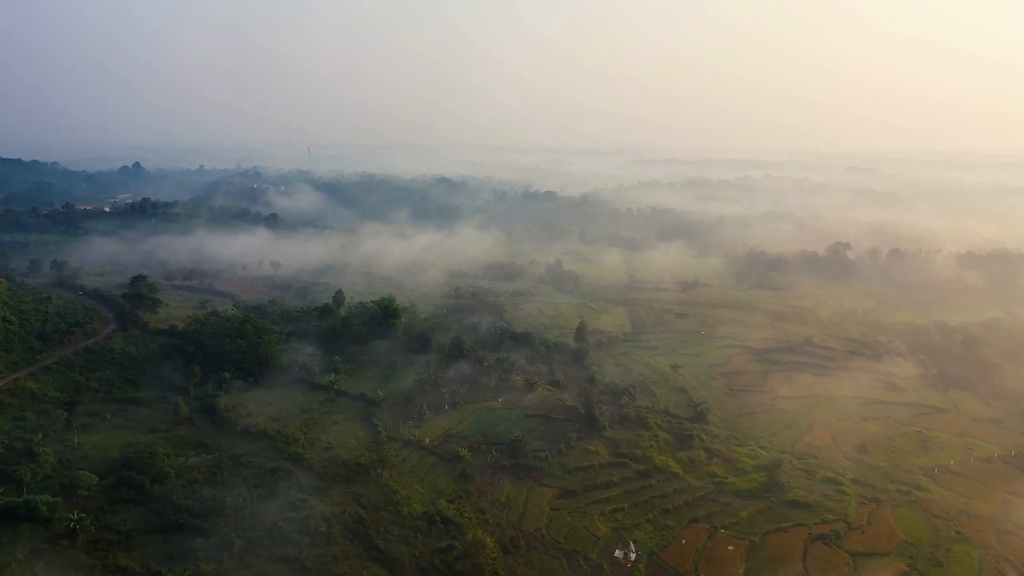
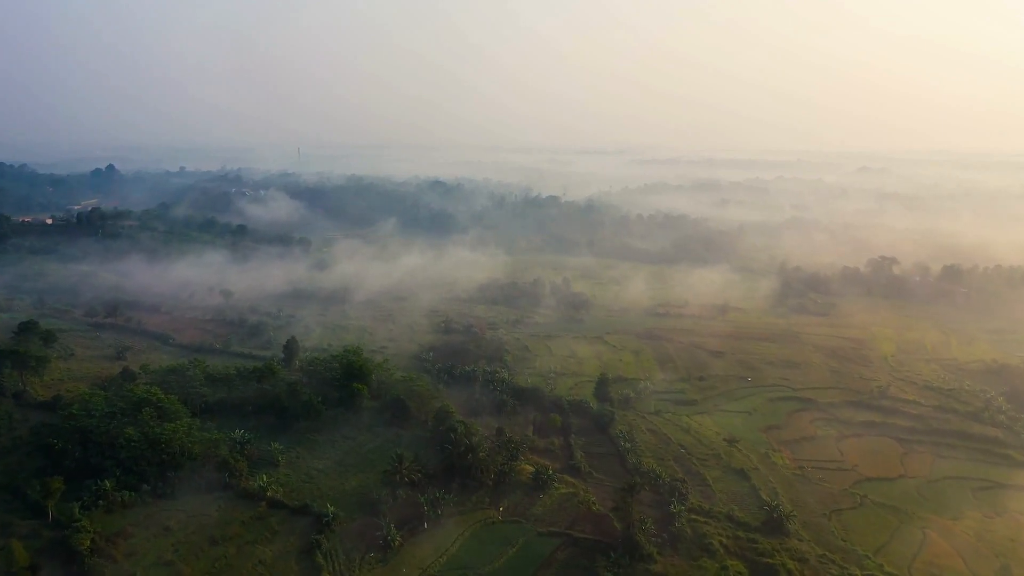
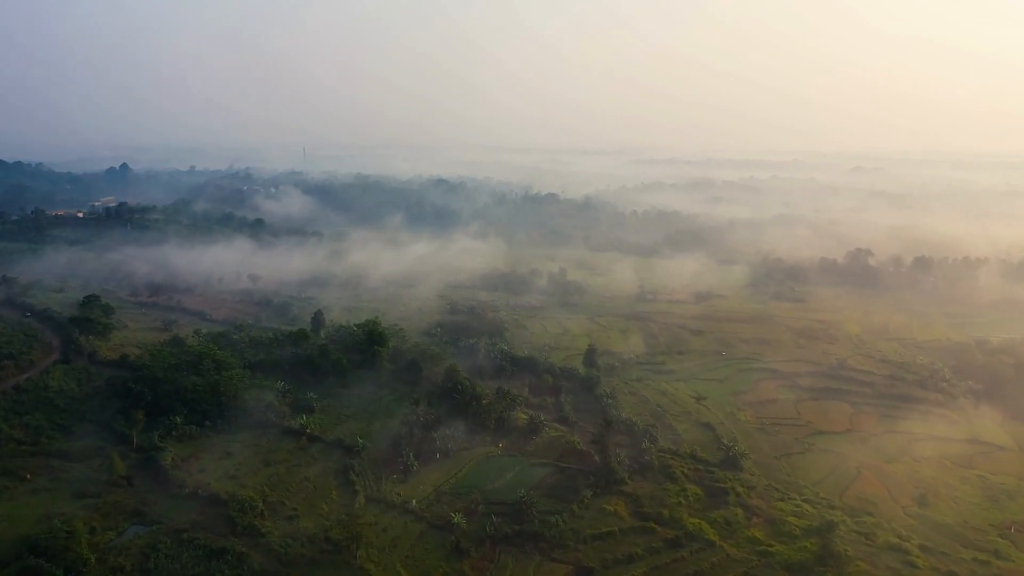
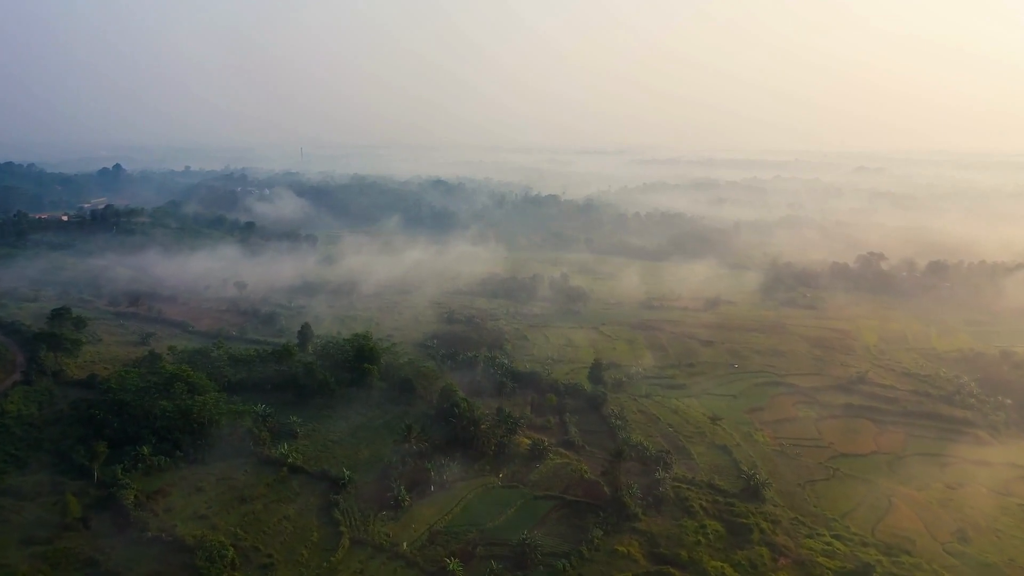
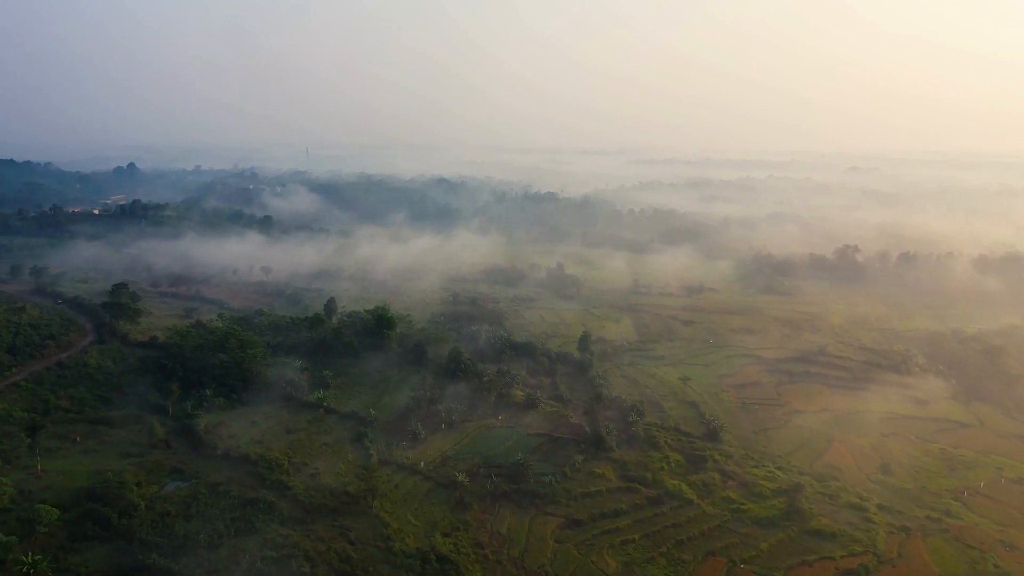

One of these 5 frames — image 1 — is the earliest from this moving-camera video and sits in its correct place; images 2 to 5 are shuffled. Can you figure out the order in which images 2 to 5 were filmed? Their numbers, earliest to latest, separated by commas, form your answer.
5, 3, 4, 2
